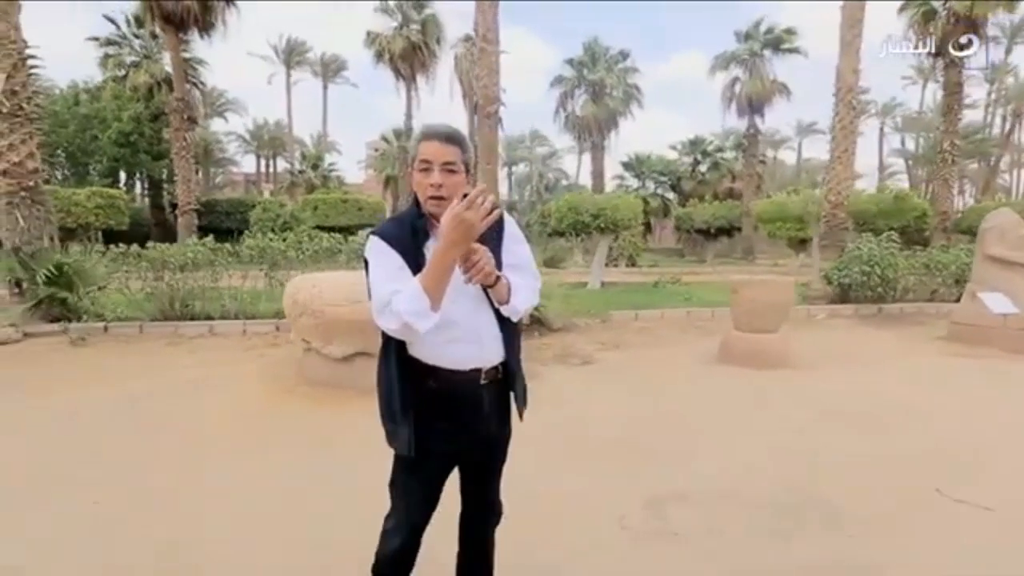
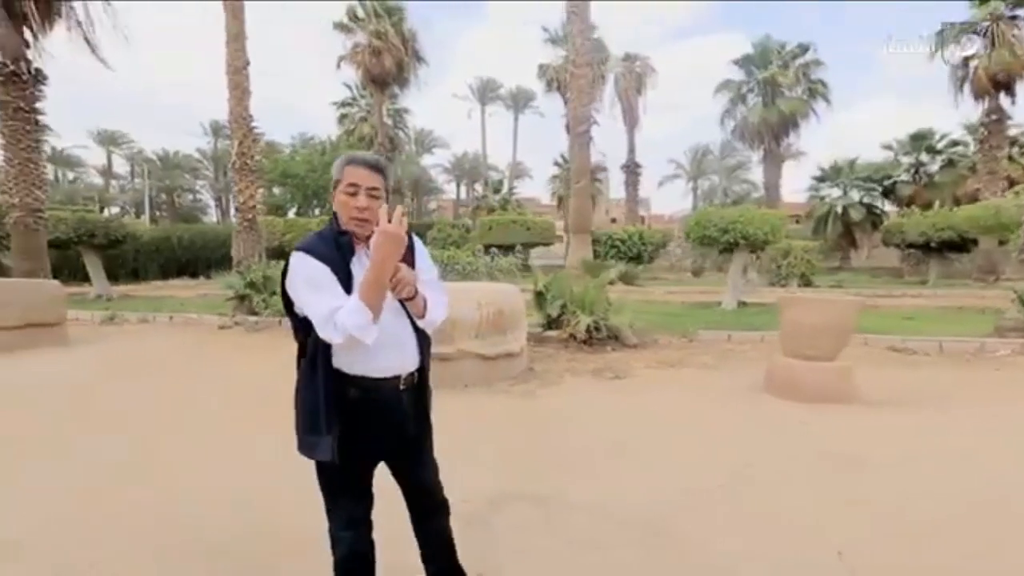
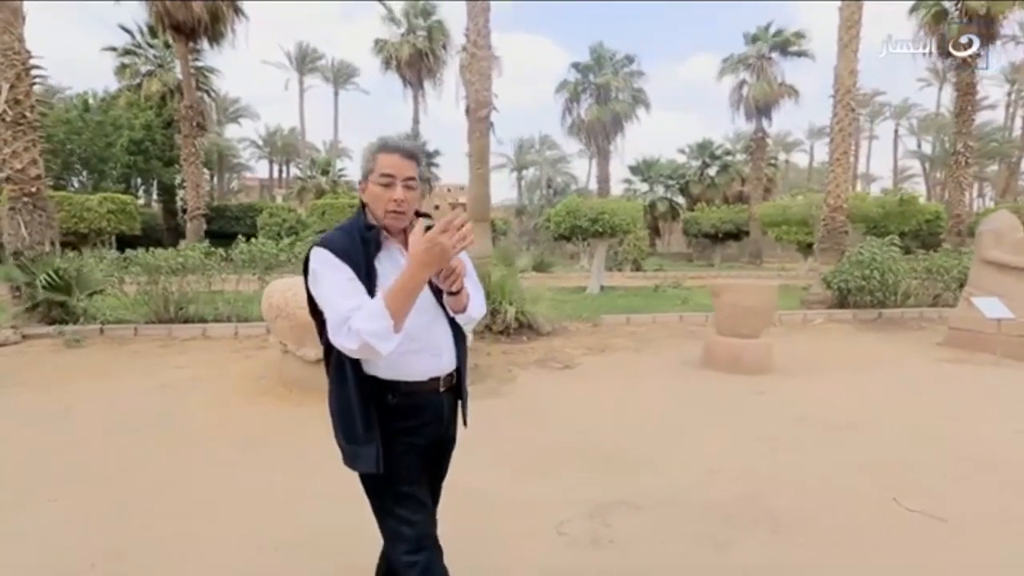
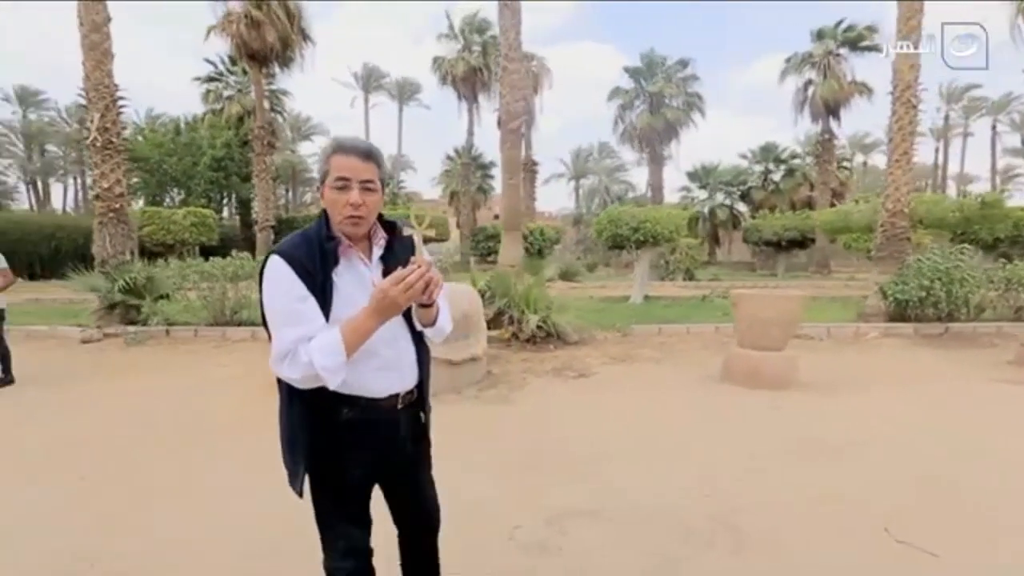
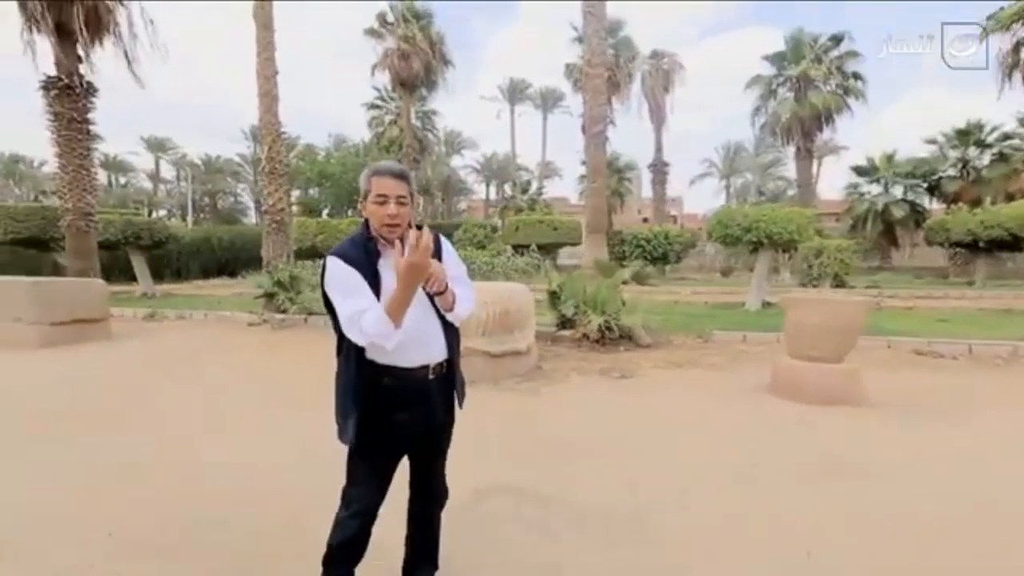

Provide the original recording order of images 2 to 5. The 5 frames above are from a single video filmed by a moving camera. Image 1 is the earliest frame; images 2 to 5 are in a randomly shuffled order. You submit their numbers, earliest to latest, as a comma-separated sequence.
3, 4, 2, 5
